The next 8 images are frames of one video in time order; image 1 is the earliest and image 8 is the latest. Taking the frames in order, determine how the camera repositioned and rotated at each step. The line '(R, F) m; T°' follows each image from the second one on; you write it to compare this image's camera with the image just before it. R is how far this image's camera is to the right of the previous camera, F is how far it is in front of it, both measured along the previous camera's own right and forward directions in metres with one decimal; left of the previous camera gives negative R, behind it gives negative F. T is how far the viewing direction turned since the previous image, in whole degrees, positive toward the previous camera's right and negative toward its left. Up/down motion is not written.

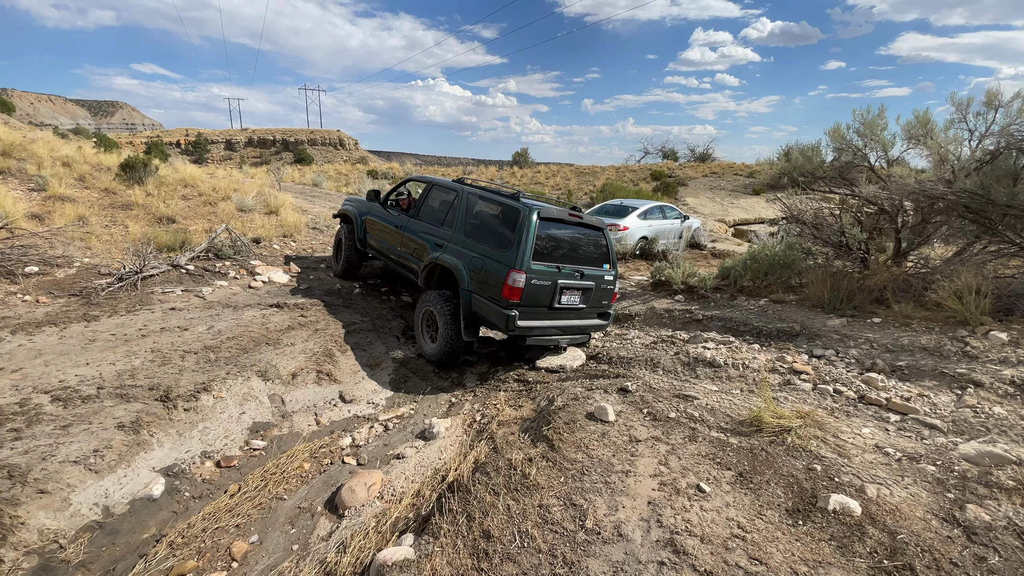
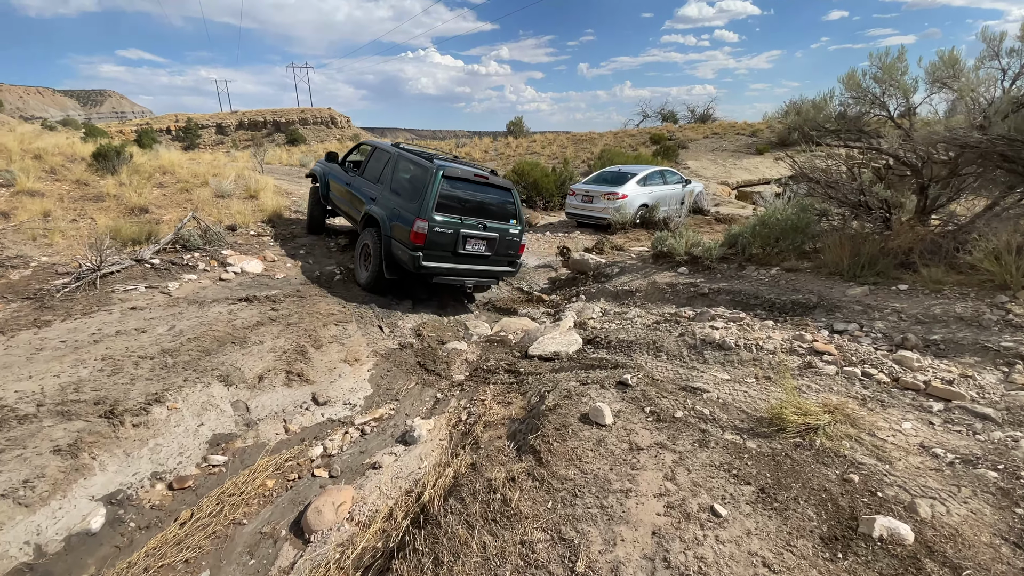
(+0.2, +0.5) m; 0°
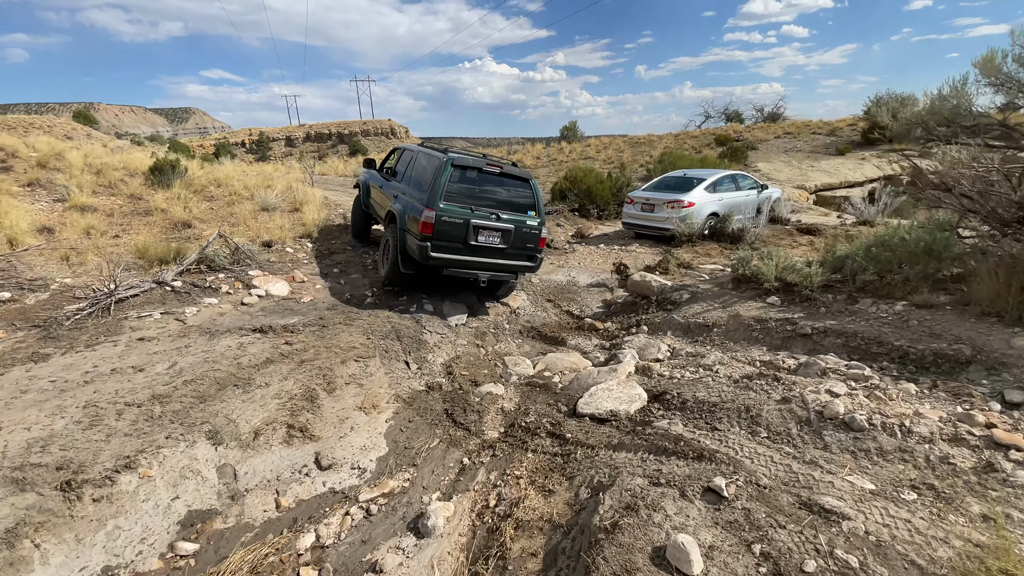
(+0.1, +0.9) m; -6°
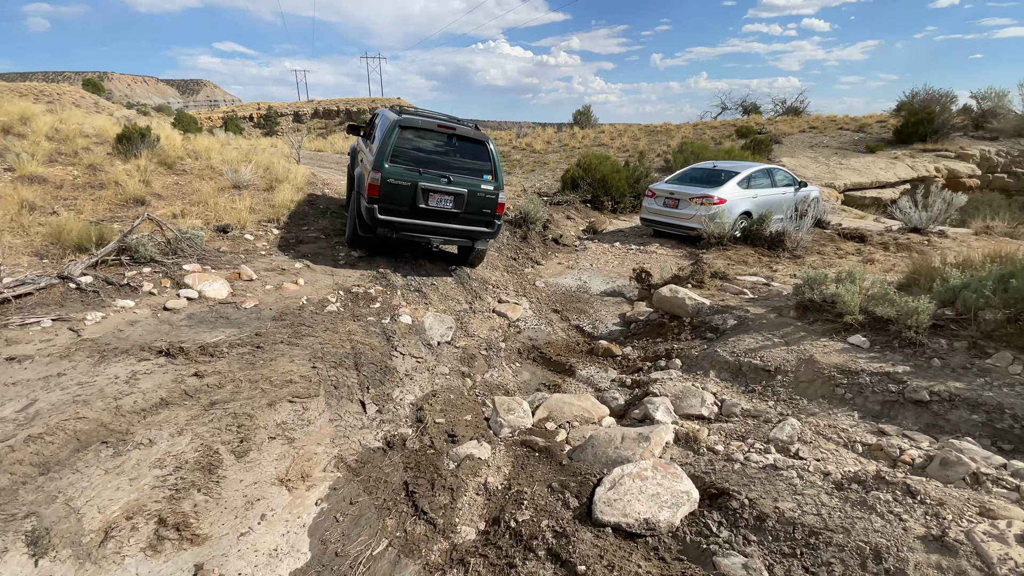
(+0.1, +1.3) m; 0°
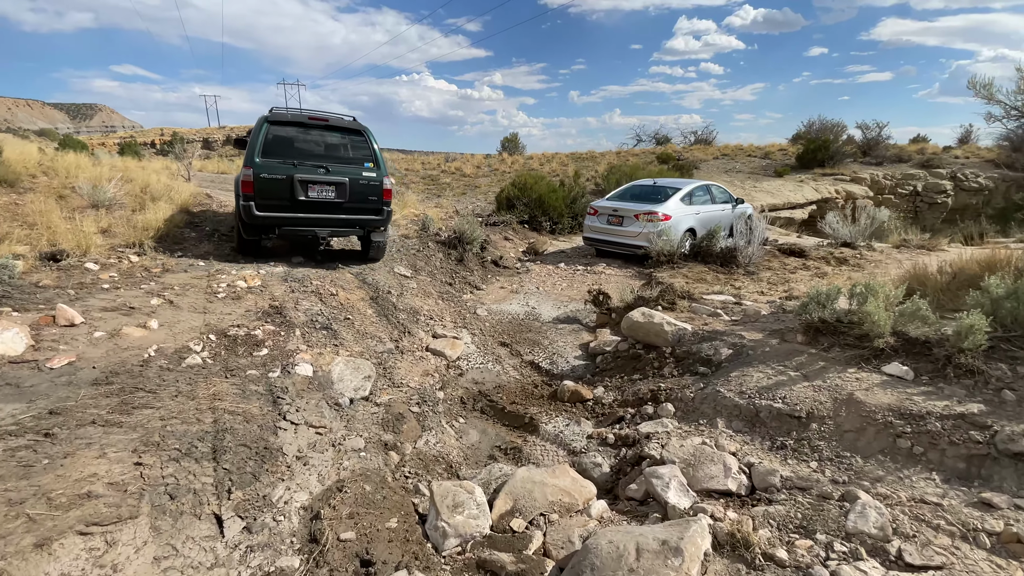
(0.0, +1.2) m; +8°
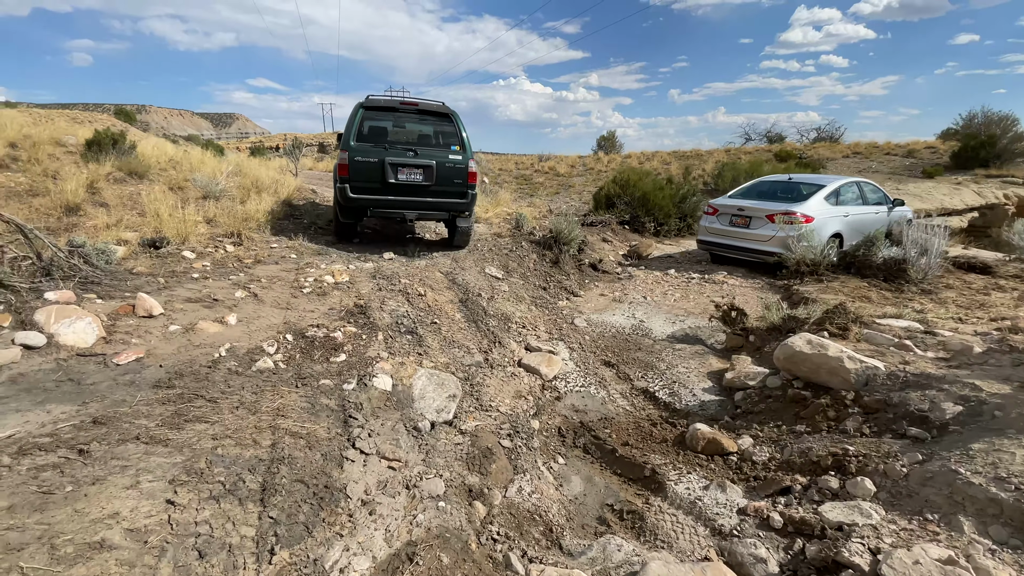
(-0.2, +0.8) m; -10°
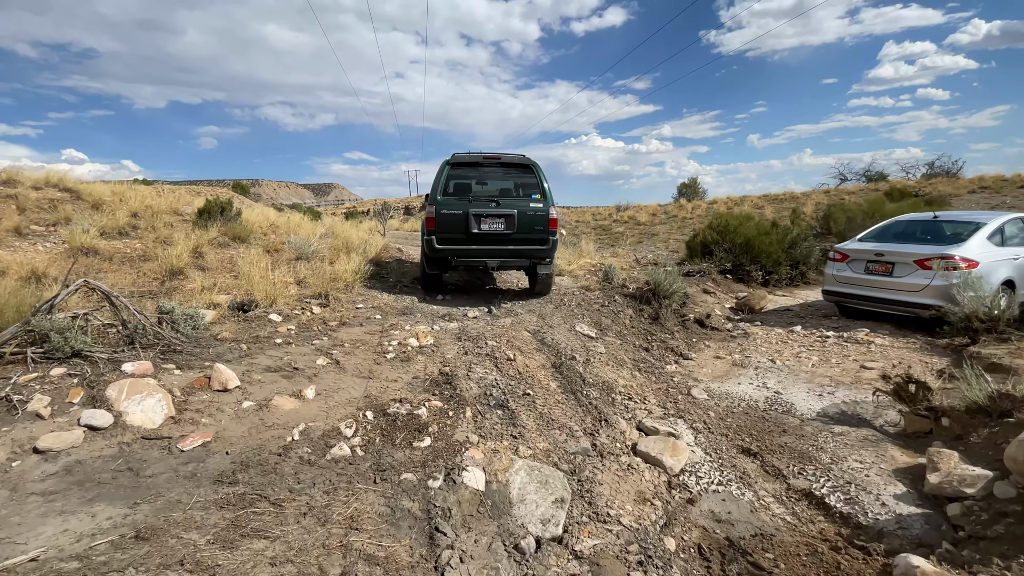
(-0.3, +0.6) m; -9°
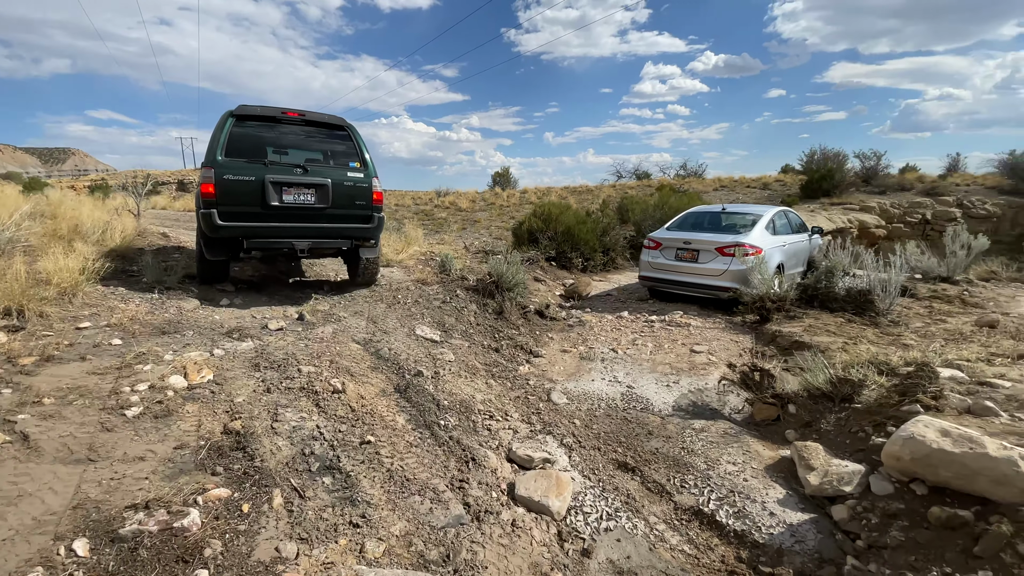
(-0.1, +0.9) m; +22°
